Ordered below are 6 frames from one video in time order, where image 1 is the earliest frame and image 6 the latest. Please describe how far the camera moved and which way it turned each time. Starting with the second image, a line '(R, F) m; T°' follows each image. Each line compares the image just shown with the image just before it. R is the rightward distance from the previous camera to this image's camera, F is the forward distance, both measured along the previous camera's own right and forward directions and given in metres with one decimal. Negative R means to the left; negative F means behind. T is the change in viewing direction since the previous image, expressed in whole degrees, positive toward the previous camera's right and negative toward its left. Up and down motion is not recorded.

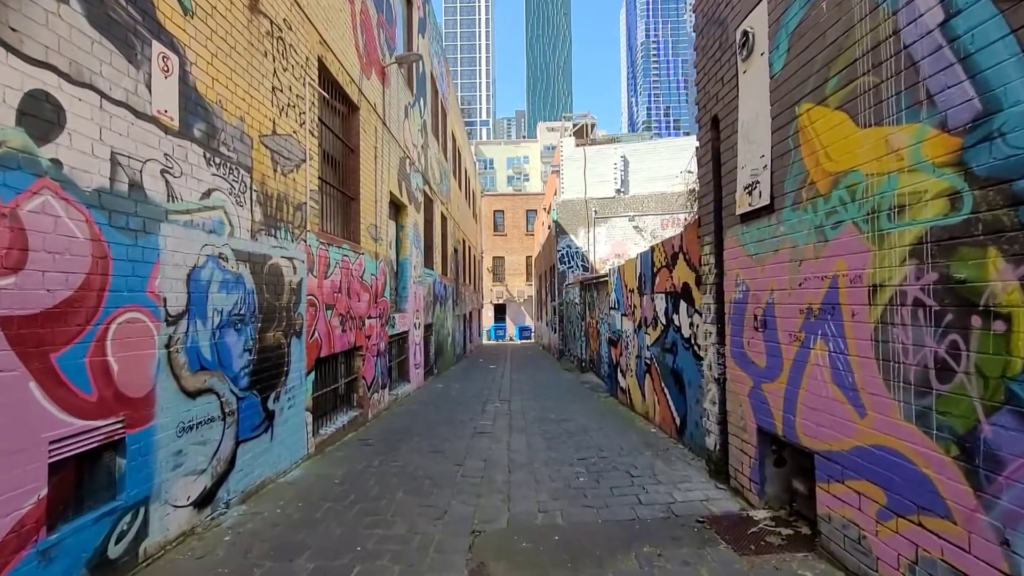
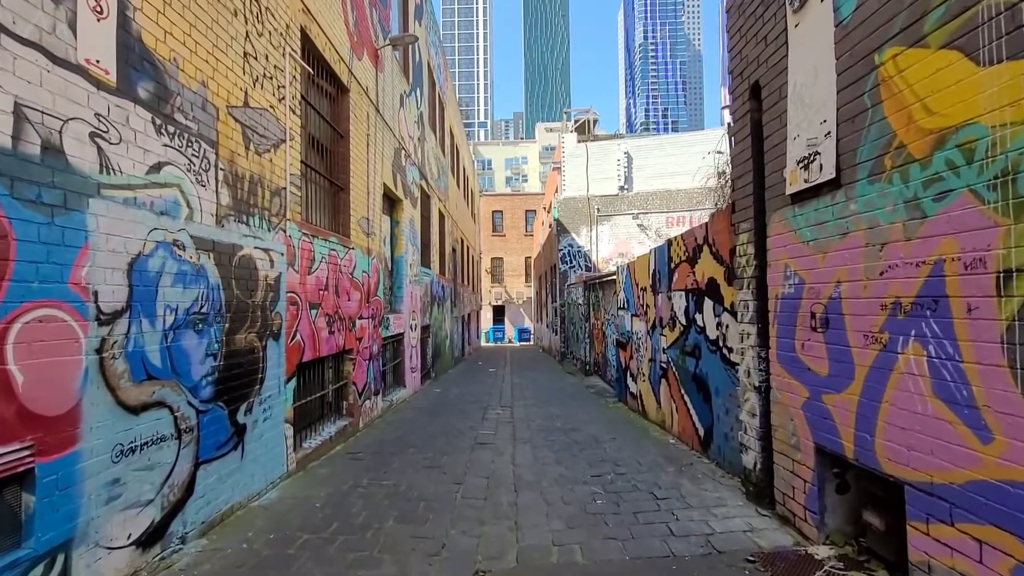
(-0.1, +0.8) m; 0°
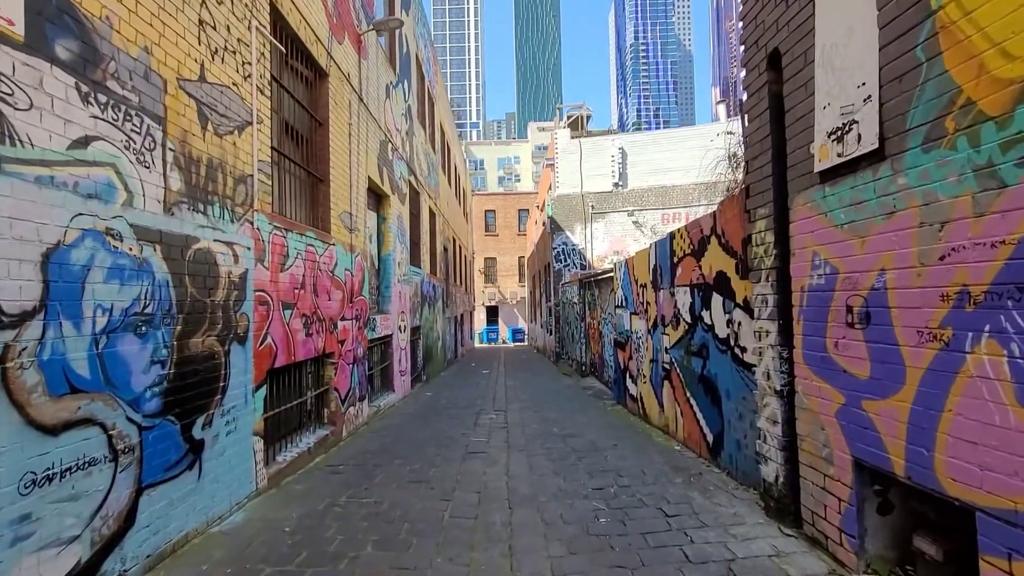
(0.0, +0.5) m; +1°
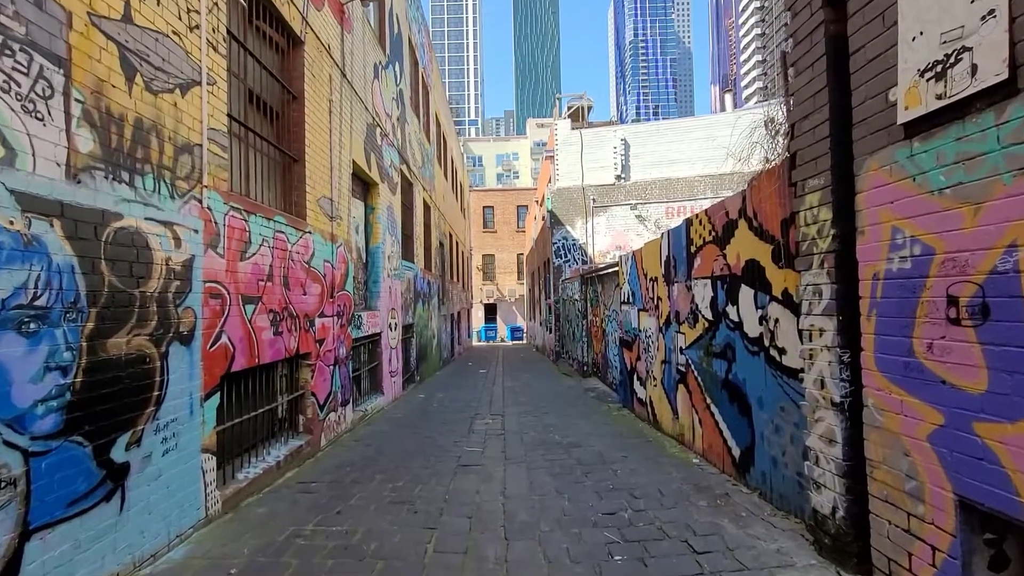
(0.0, +0.8) m; 0°
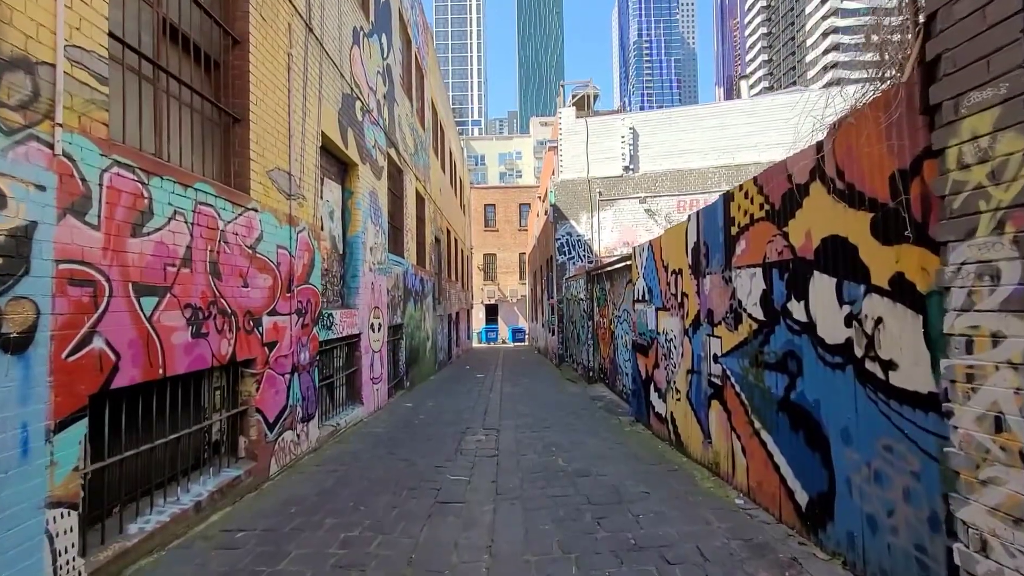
(+0.1, +1.4) m; 0°
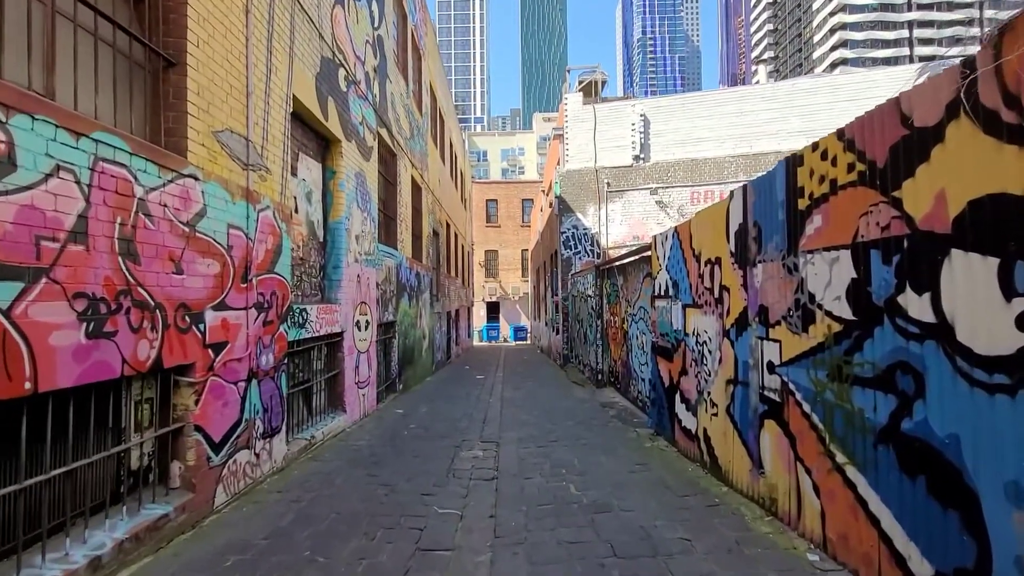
(0.0, +1.2) m; 0°
